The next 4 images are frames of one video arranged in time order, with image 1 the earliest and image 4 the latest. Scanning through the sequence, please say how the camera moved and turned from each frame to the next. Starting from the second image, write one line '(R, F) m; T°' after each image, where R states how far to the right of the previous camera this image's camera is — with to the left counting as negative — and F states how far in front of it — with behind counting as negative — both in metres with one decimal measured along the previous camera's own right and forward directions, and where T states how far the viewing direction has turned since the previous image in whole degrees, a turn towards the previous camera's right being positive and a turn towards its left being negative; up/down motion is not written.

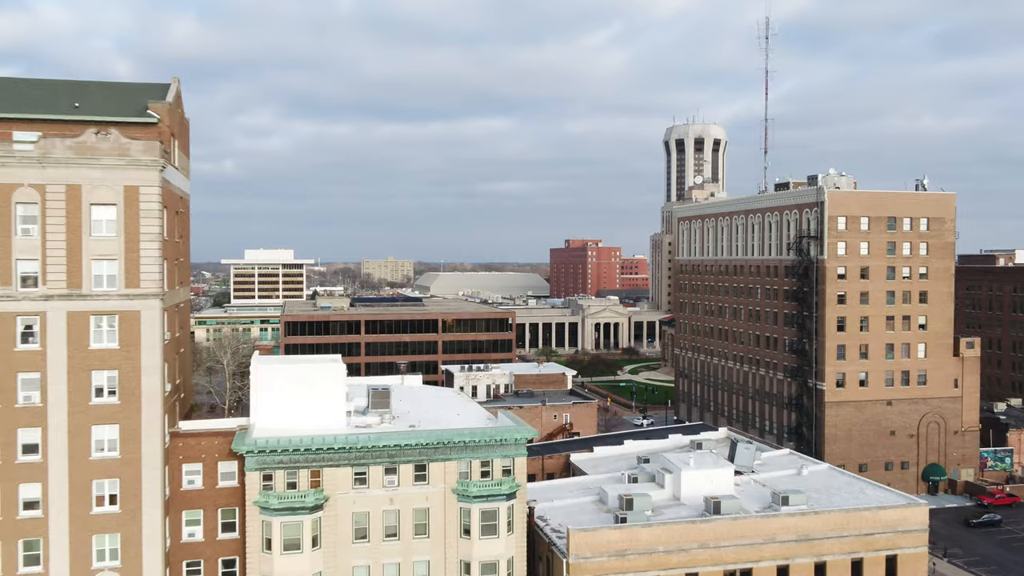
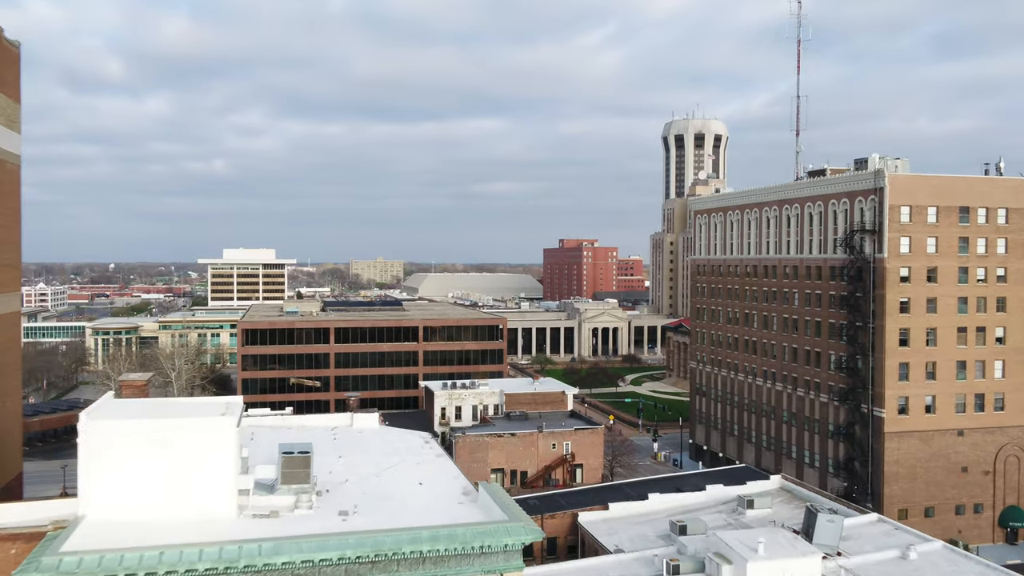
(+0.1, +13.1) m; +1°
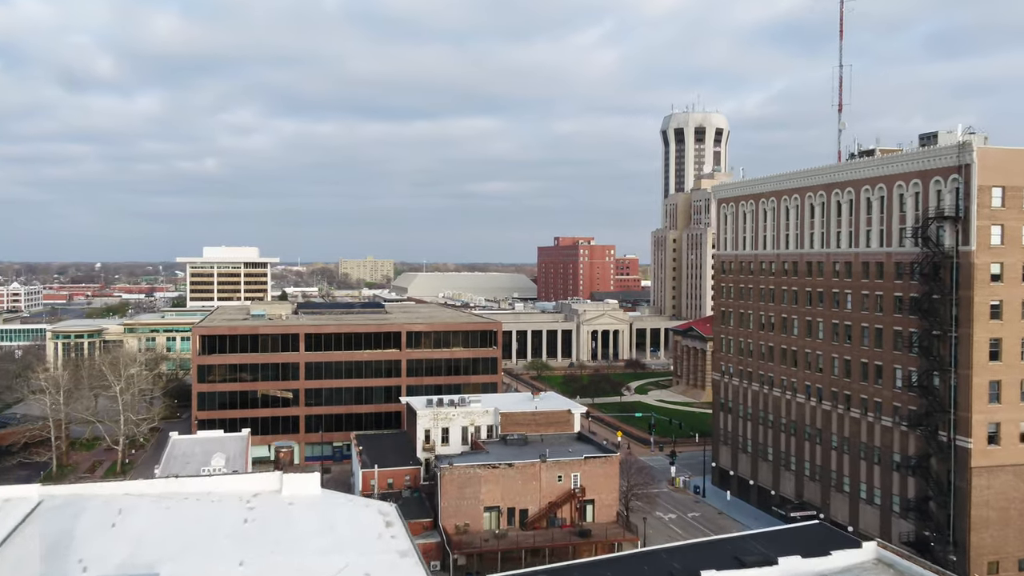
(-0.4, +11.4) m; +1°
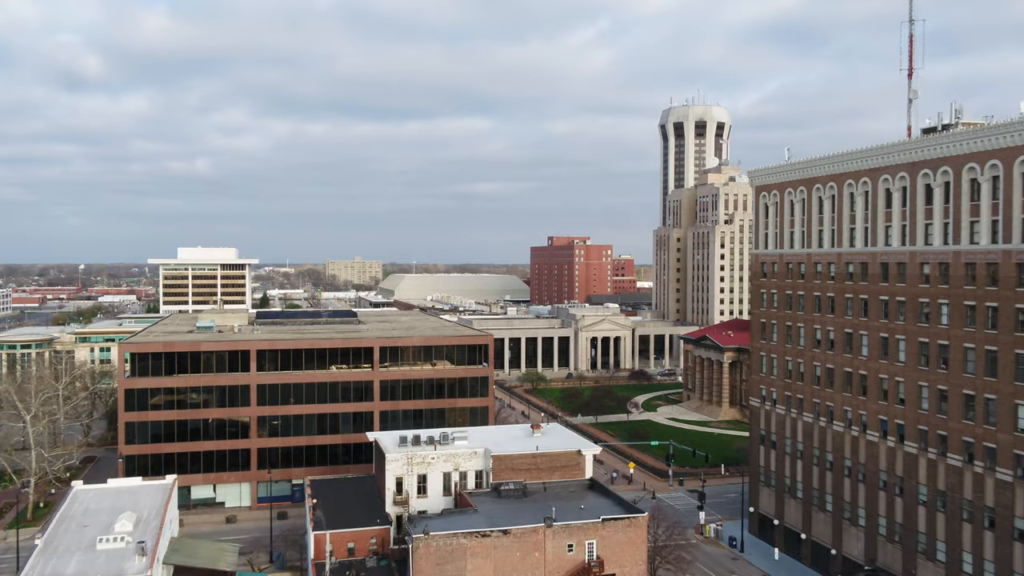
(-0.2, +13.4) m; +1°
